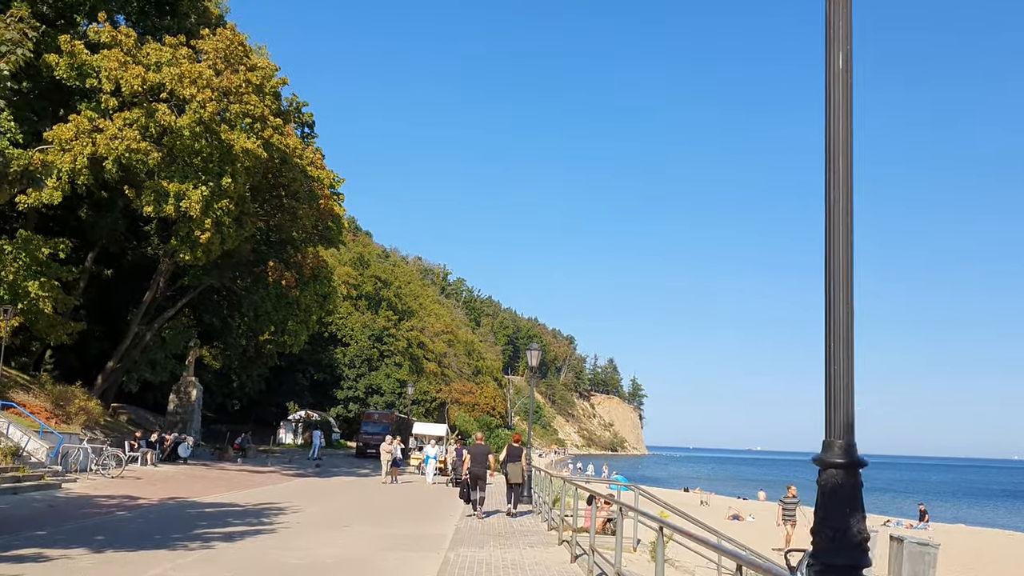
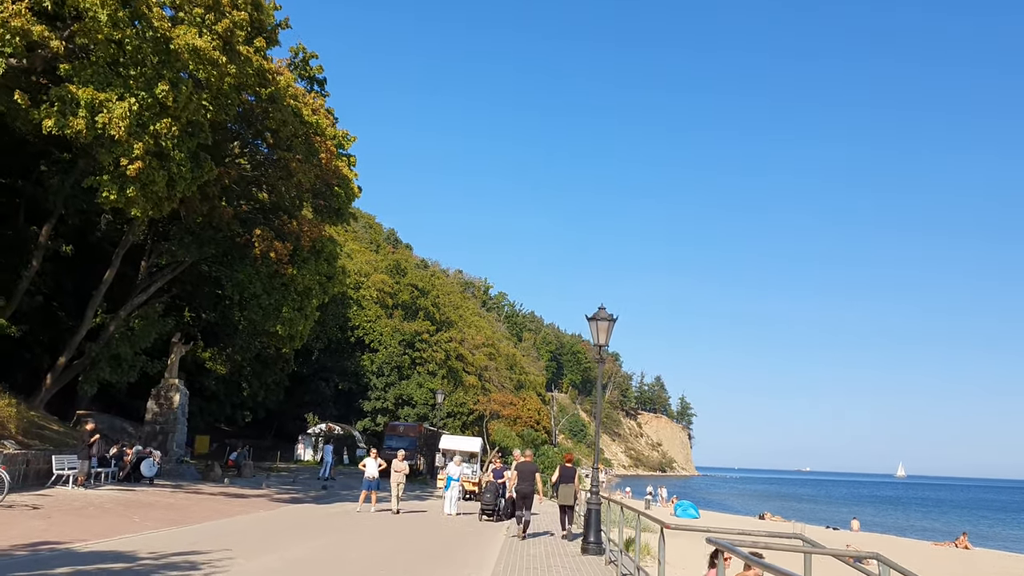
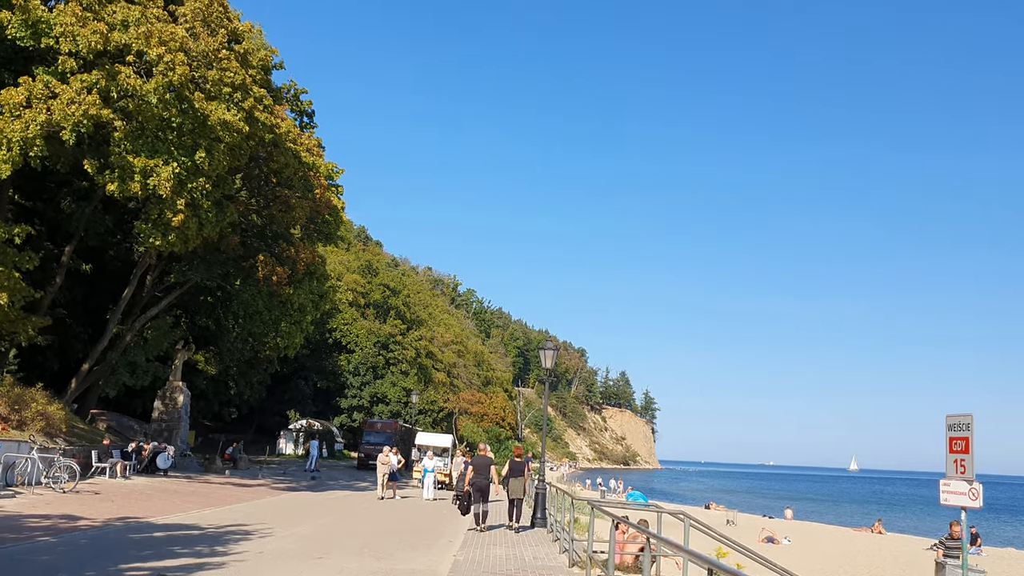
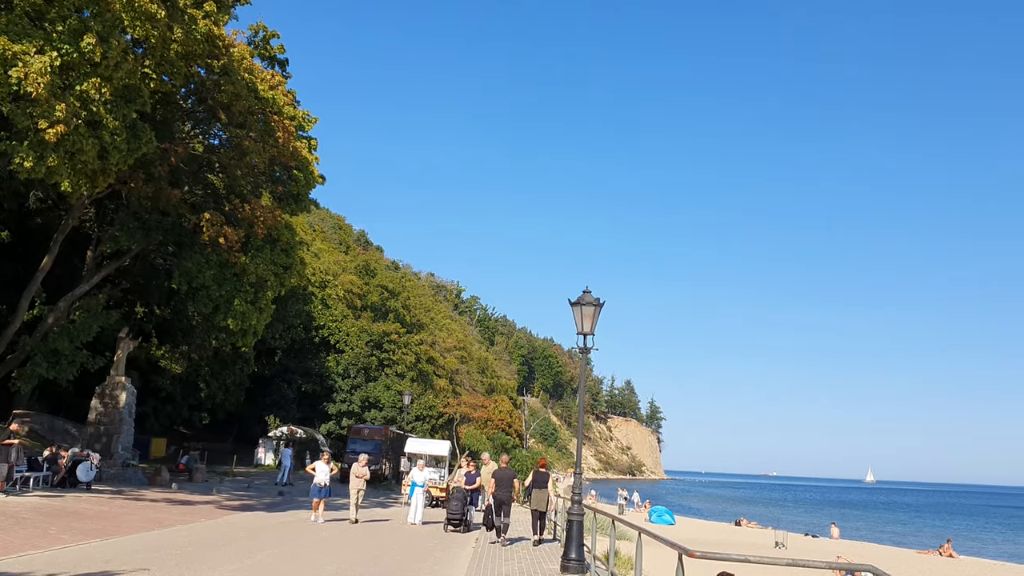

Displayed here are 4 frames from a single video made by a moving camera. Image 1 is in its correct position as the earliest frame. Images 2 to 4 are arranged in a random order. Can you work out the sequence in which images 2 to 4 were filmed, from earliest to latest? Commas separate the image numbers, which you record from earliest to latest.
3, 2, 4
